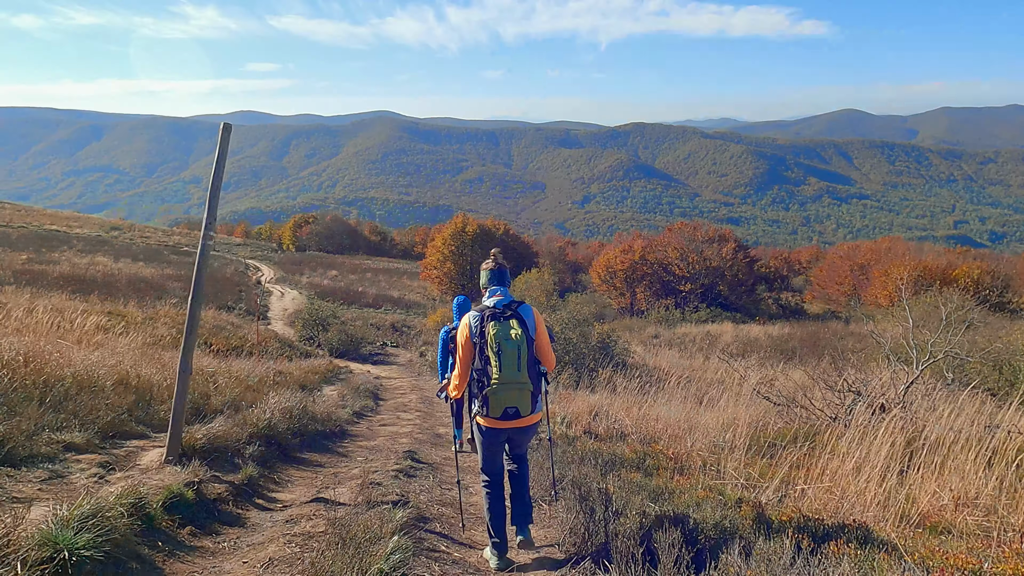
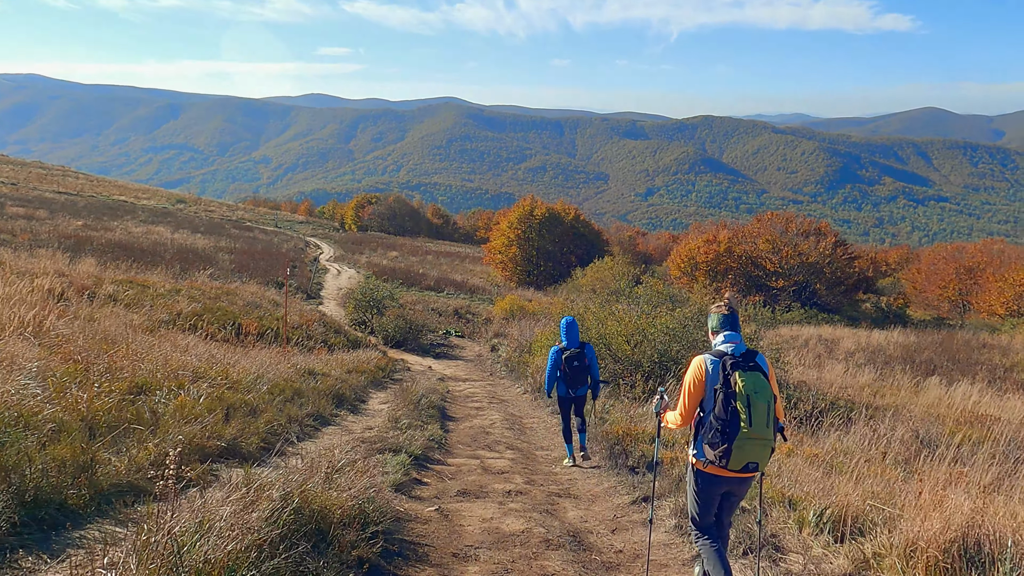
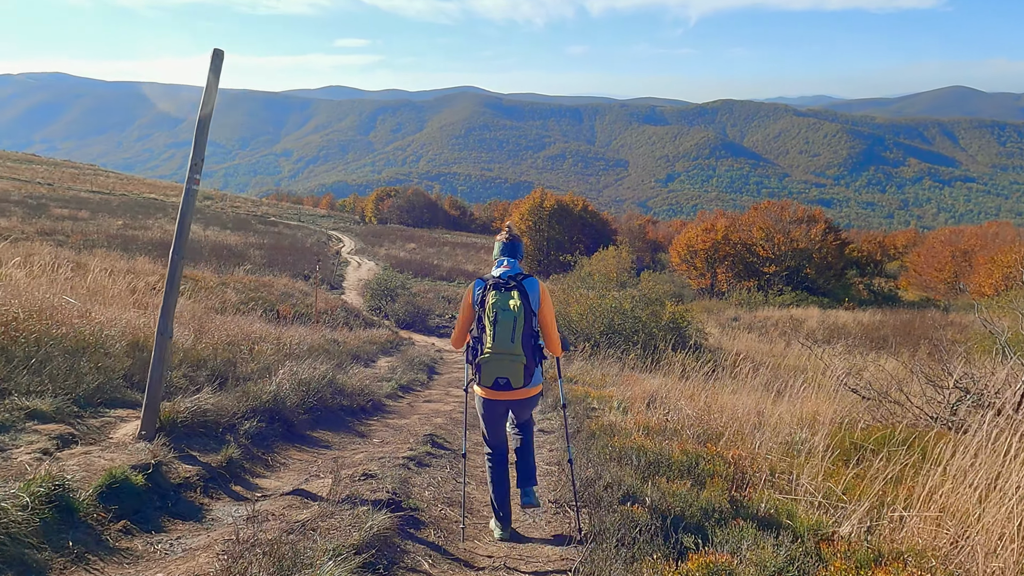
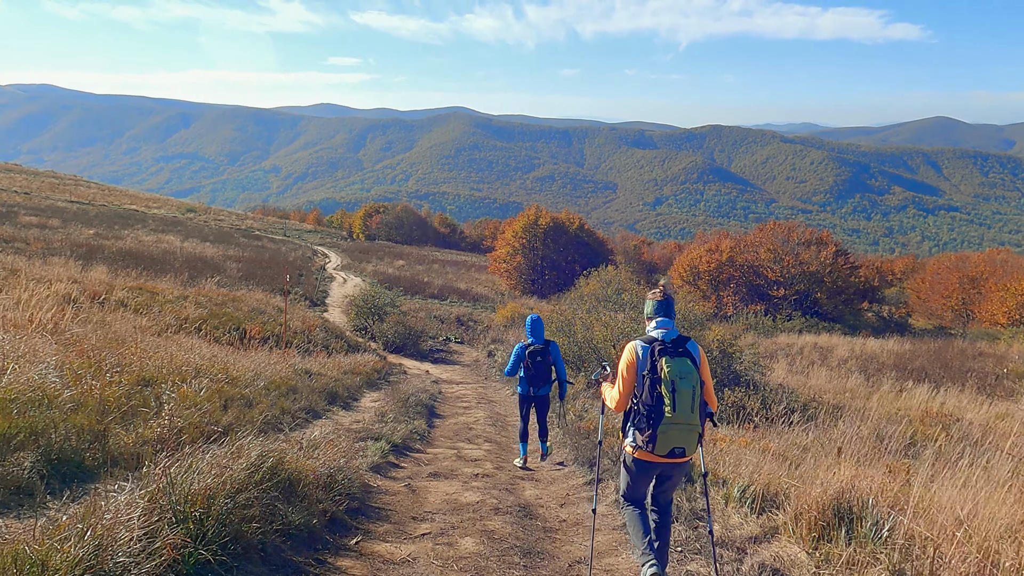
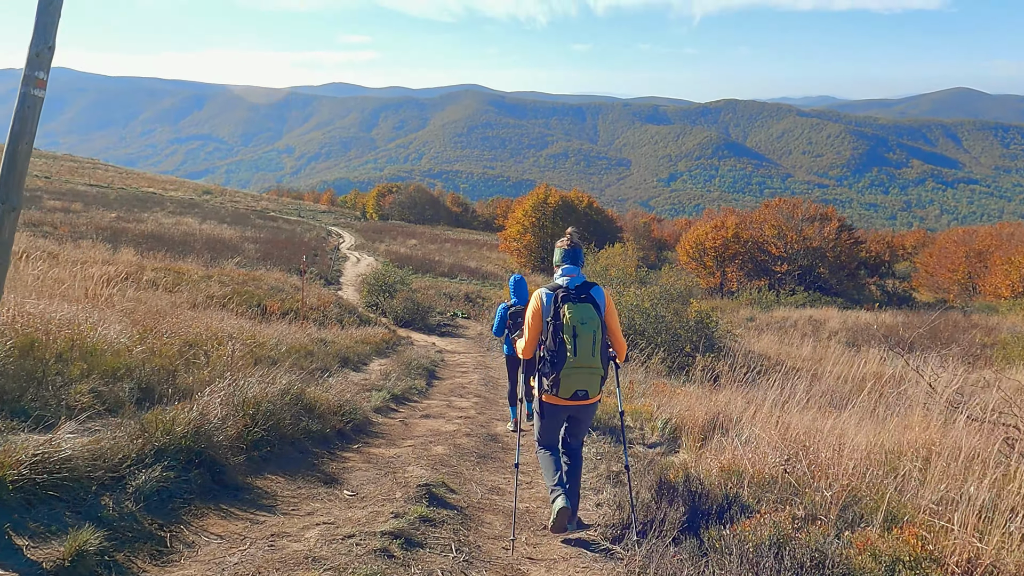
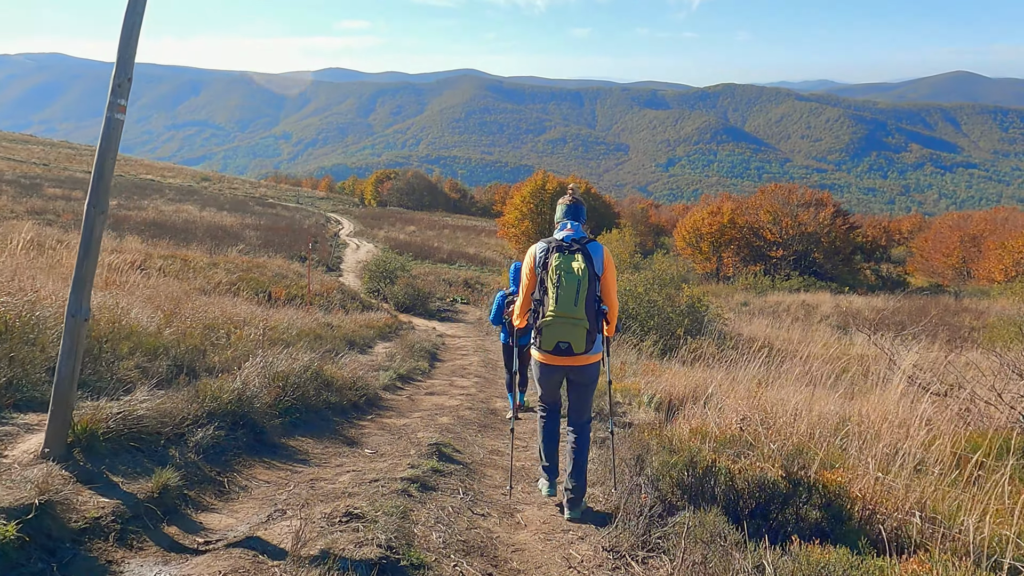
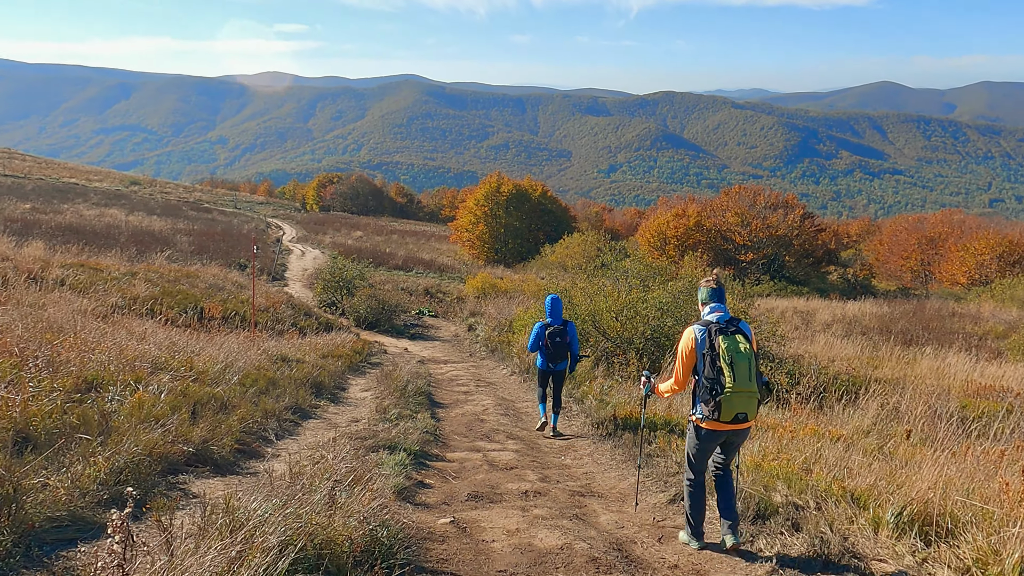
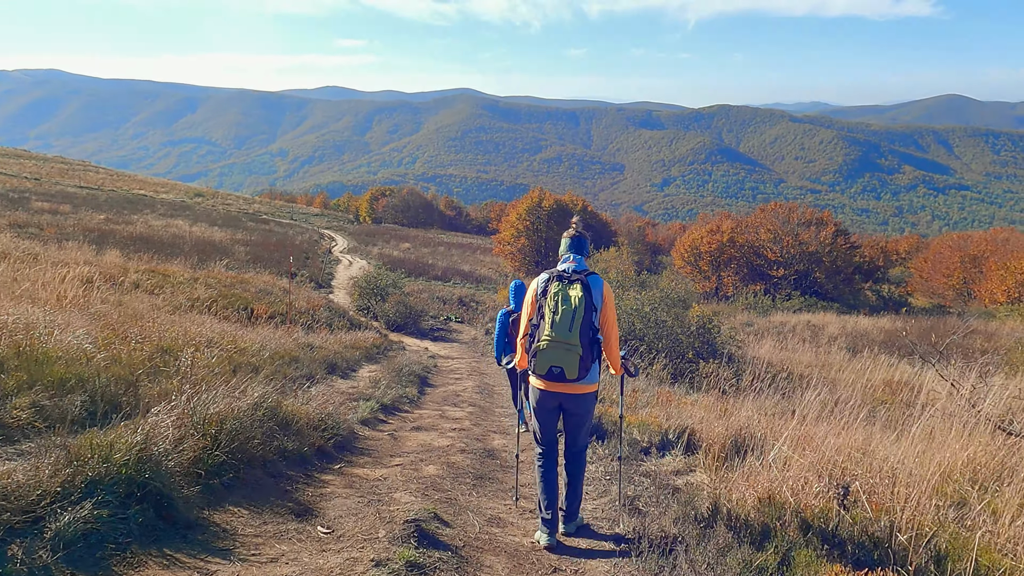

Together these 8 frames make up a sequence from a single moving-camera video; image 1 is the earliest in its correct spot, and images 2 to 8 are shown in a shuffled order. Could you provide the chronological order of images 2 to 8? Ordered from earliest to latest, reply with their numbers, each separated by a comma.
3, 6, 5, 8, 4, 2, 7
